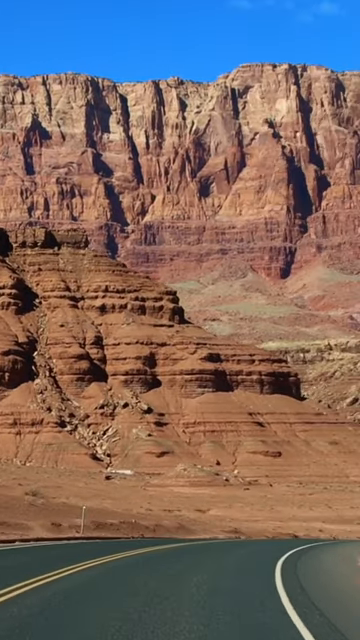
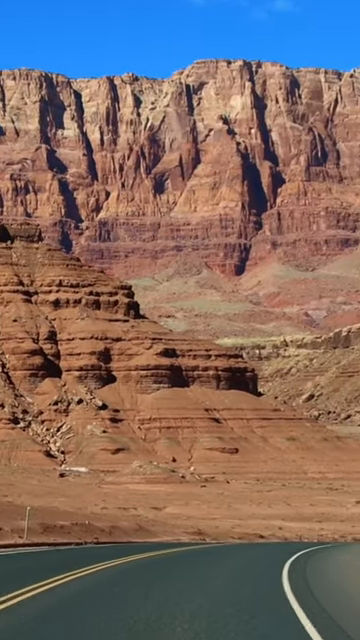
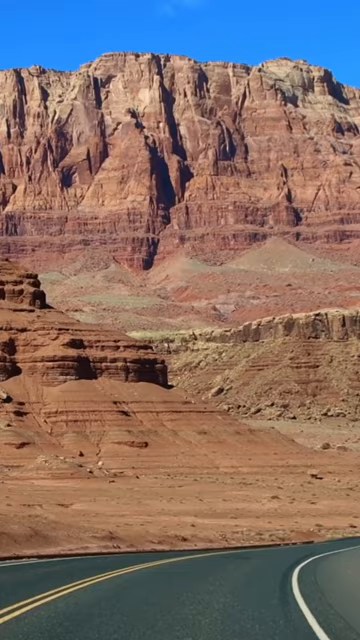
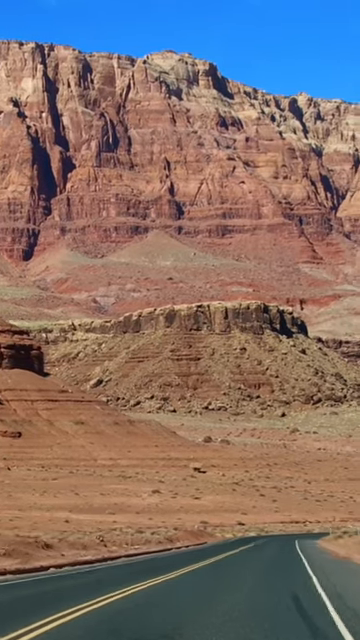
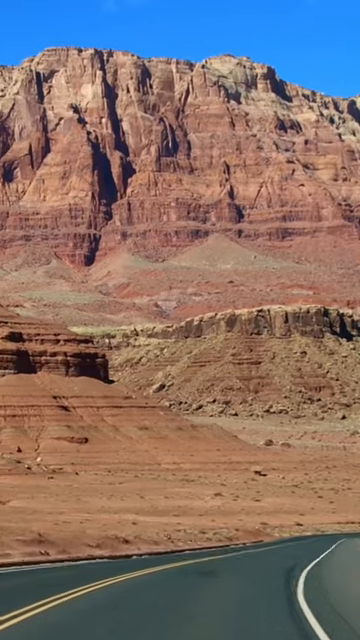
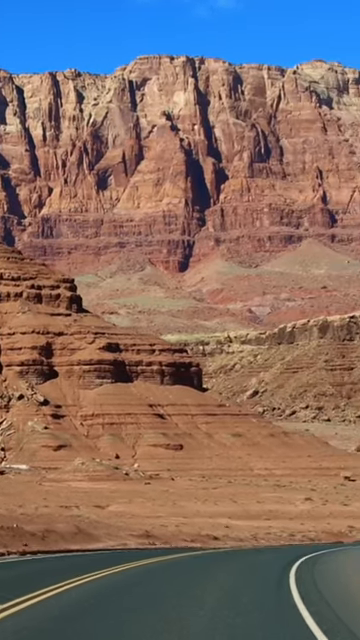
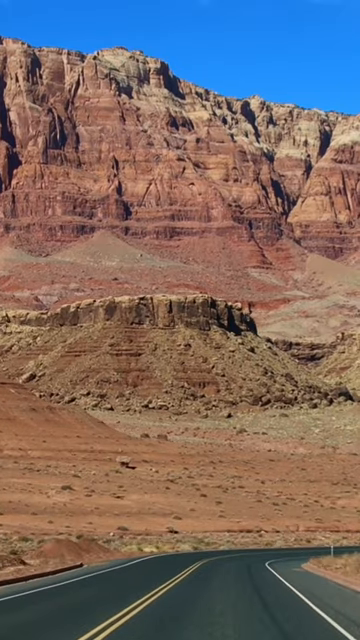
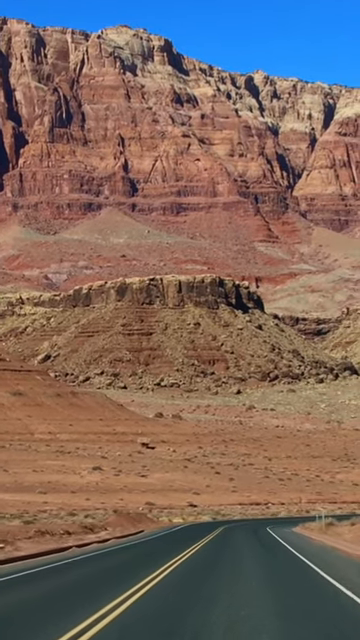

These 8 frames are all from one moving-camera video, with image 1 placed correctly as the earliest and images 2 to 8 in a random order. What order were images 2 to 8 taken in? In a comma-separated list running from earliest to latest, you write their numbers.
2, 6, 3, 5, 4, 8, 7
